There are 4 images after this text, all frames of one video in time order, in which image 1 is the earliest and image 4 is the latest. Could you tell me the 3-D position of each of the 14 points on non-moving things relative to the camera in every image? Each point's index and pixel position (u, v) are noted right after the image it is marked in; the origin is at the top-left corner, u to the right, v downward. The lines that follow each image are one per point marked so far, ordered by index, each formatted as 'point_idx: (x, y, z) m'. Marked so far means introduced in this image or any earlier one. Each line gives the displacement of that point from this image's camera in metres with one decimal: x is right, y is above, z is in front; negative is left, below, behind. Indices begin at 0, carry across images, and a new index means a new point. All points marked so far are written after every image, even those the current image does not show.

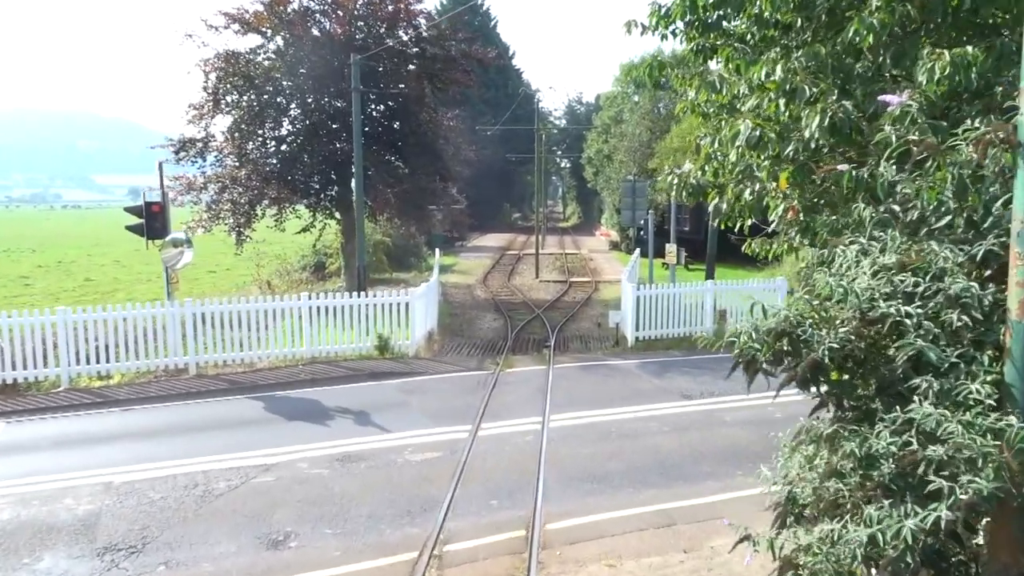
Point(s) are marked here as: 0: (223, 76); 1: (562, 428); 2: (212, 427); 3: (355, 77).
0: (-6.0, +4.4, +18.8) m
1: (+0.5, -1.4, +9.0) m
2: (-3.0, -1.4, +9.2) m
3: (-2.9, +3.9, +16.7) m
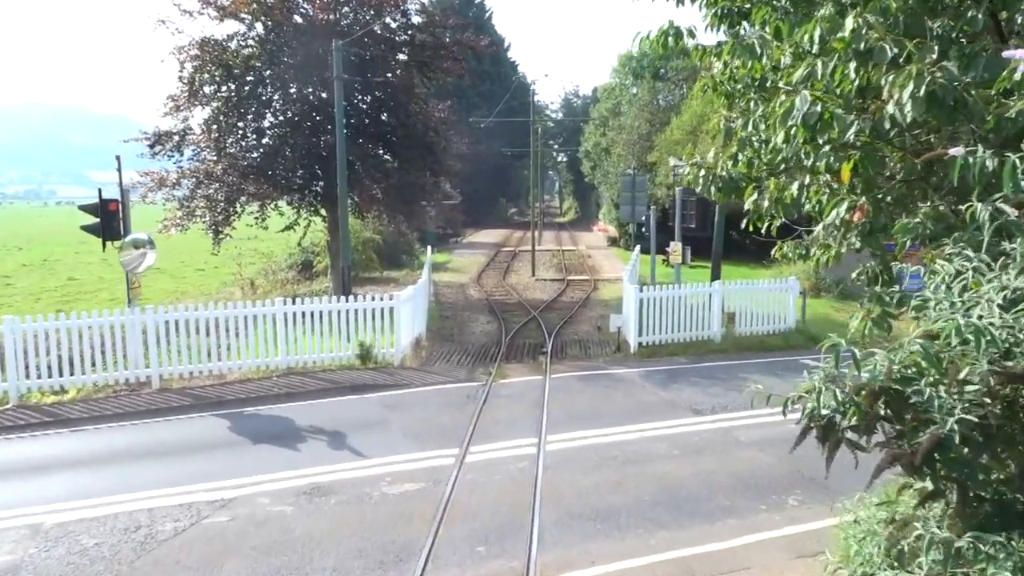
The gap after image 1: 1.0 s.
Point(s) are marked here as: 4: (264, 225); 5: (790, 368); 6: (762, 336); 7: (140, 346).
0: (-6.1, +4.3, +17.7) m
1: (+0.4, -1.5, +8.0) m
2: (-3.1, -1.5, +8.3) m
3: (-3.0, +3.8, +15.7) m
4: (-5.1, +1.3, +18.6) m
5: (+3.7, -1.1, +12.0) m
6: (+3.8, -0.7, +13.8) m
7: (-4.4, -0.7, +10.6) m
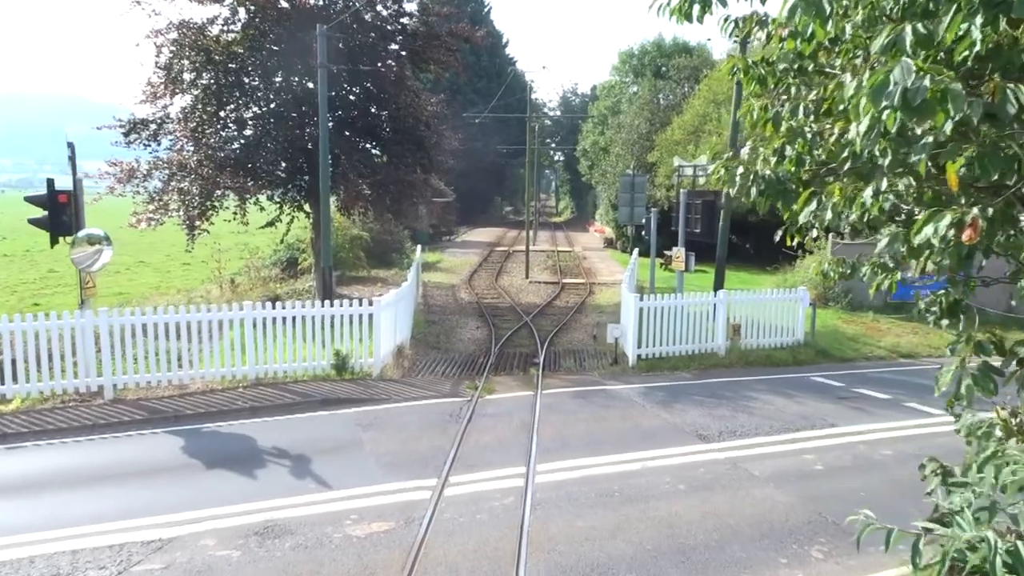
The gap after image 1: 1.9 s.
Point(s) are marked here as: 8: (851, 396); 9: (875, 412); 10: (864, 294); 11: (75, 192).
0: (-6.2, +4.4, +16.8) m
1: (+0.3, -1.6, +7.1) m
2: (-3.2, -1.5, +7.3) m
3: (-3.1, +3.8, +14.8) m
4: (-5.2, +1.3, +17.6) m
5: (+3.5, -1.2, +11.1) m
6: (+3.7, -0.9, +13.0) m
7: (-4.5, -0.7, +9.7) m
8: (+4.0, -1.3, +10.6) m
9: (+3.9, -1.3, +9.8) m
10: (+6.6, -0.1, +17.0) m
11: (-4.5, +1.0, +9.5) m
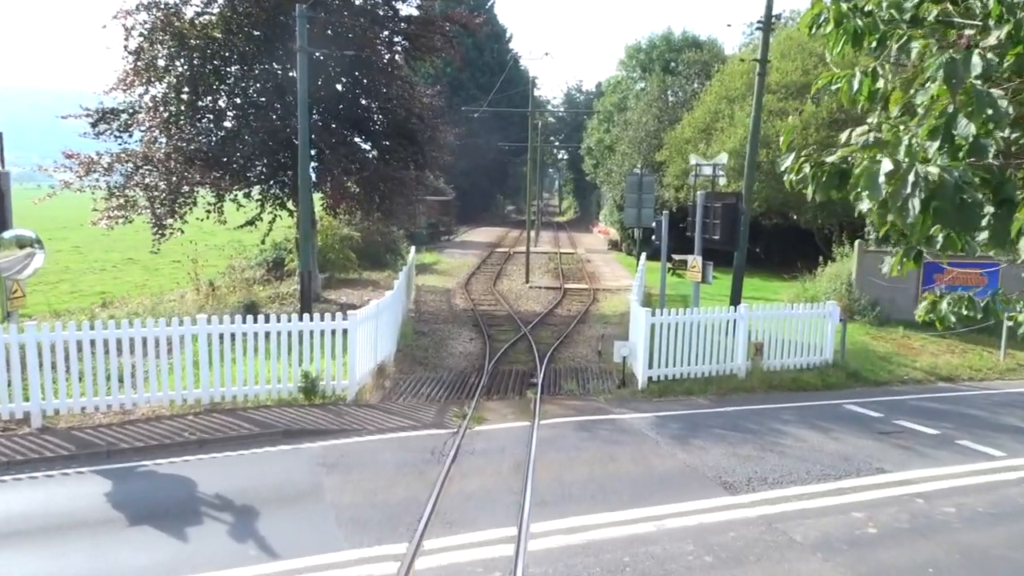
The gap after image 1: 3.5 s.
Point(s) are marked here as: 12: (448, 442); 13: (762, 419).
0: (-6.2, +4.3, +15.4) m
1: (+0.2, -1.7, +5.8) m
2: (-3.3, -1.6, +6.0) m
3: (-3.1, +3.7, +13.4) m
4: (-5.2, +1.2, +16.3) m
5: (+3.4, -1.4, +9.7) m
6: (+3.6, -1.1, +11.6) m
7: (-4.5, -0.8, +8.4) m
8: (+3.9, -1.5, +9.3) m
9: (+3.8, -1.5, +8.5) m
10: (+6.5, -0.3, +15.7) m
11: (-4.6, +0.9, +8.1) m
12: (-0.6, -1.4, +8.3) m
13: (+2.6, -1.4, +9.6) m
